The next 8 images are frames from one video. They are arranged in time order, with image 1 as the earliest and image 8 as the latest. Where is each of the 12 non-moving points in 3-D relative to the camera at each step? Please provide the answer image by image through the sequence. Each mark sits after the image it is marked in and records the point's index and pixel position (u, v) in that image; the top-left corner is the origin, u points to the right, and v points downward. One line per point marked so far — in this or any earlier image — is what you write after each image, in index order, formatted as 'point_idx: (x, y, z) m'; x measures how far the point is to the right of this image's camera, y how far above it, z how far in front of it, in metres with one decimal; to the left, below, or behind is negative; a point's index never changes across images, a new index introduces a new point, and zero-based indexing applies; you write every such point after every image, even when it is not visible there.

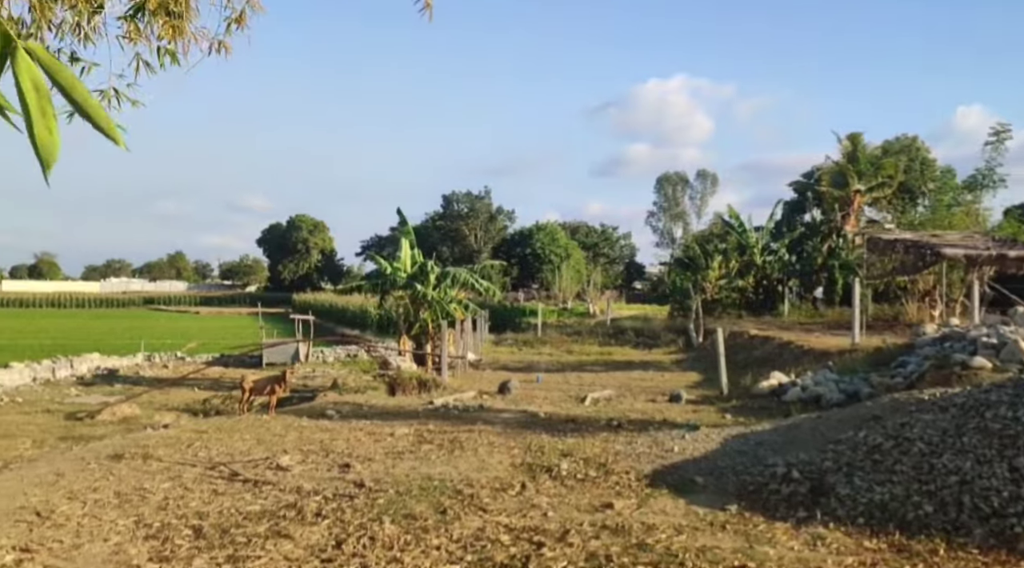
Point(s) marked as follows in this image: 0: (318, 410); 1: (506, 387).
0: (-2.8, -1.8, +13.2) m
1: (-0.1, -1.6, +13.8) m
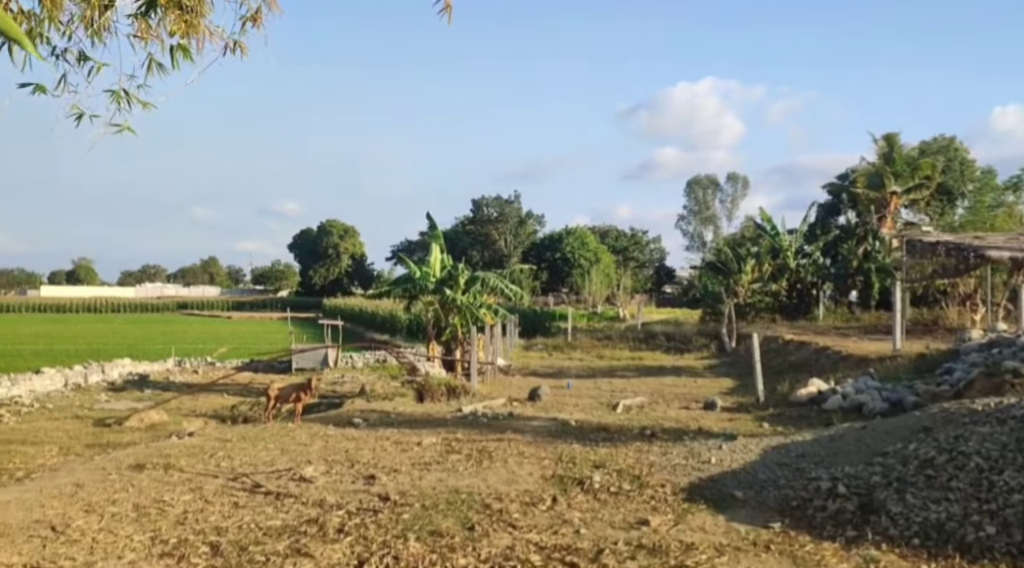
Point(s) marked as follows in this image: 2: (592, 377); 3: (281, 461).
0: (-2.4, -1.9, +13.0) m
1: (+0.4, -1.6, +13.5) m
2: (+1.6, -1.8, +17.7) m
3: (-2.3, -1.8, +9.3) m
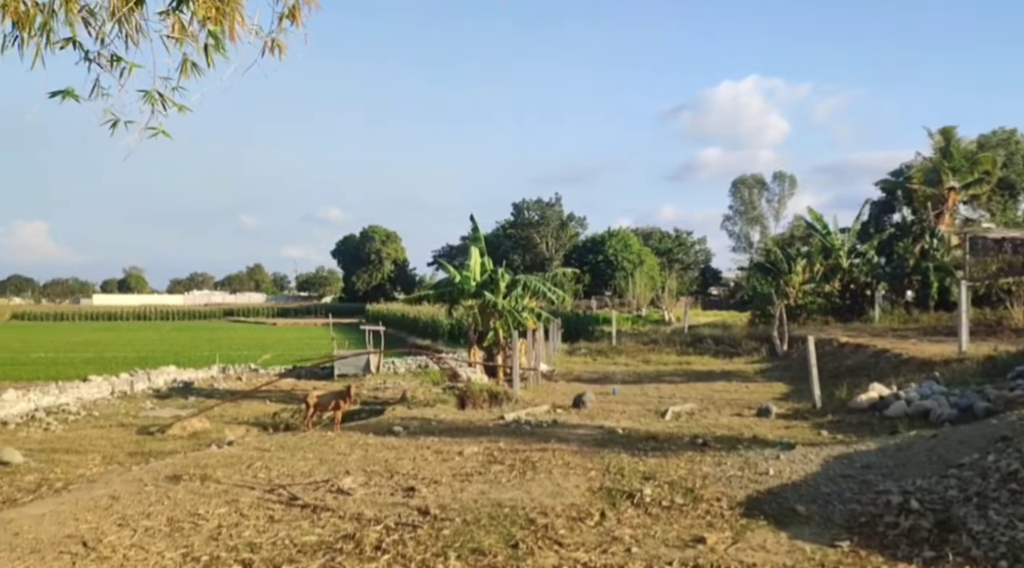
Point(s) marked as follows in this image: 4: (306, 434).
0: (-1.8, -2.0, +12.7) m
1: (+1.0, -1.7, +13.1) m
2: (+2.4, -1.9, +17.2) m
3: (-1.9, -1.8, +9.0) m
4: (-2.7, -1.9, +11.9) m
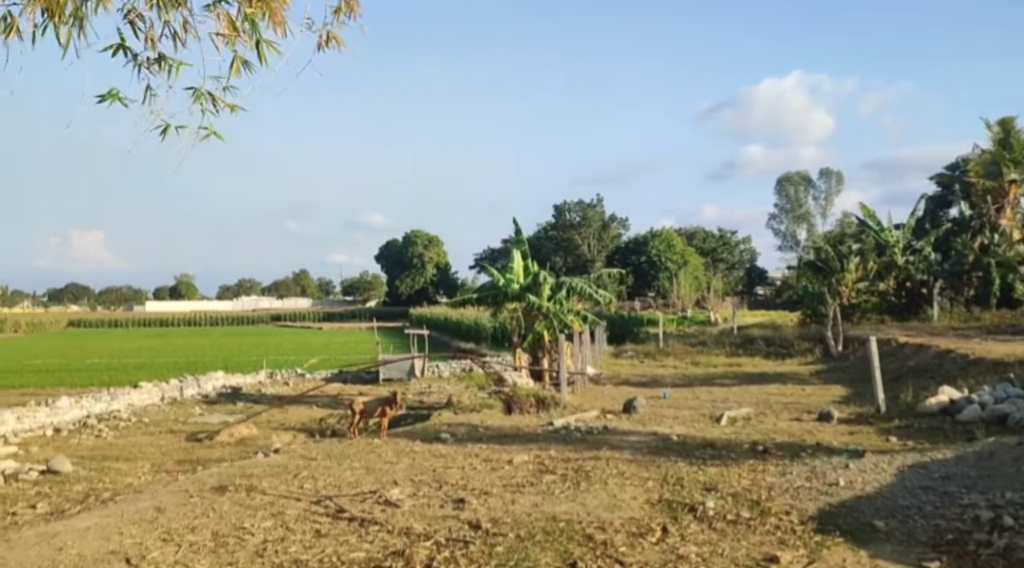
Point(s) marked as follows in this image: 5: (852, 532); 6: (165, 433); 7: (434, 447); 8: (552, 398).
0: (-1.1, -2.0, +12.5) m
1: (+1.7, -1.7, +12.7) m
2: (+3.3, -1.9, +16.8) m
3: (-1.4, -1.9, +8.8) m
4: (-2.0, -2.0, +11.7) m
5: (+2.1, -1.5, +5.7) m
6: (-7.3, -3.1, +19.1) m
7: (-0.9, -1.9, +10.9) m
8: (+0.7, -1.9, +15.2) m
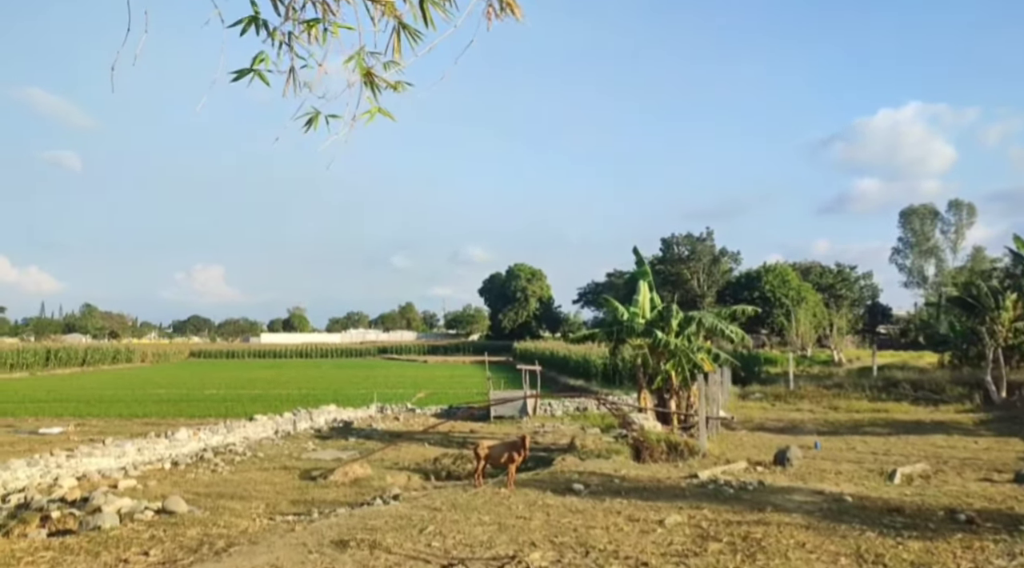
0: (+0.6, -2.5, +11.5) m
1: (+3.4, -2.2, +11.4) m
2: (+5.4, -2.5, +15.2) m
3: (-0.1, -2.2, +7.8) m
4: (-0.4, -2.4, +10.8) m
5: (+3.0, -1.7, +4.4) m
6: (-4.8, -3.8, +18.7) m
7: (+0.6, -2.3, +9.9) m
8: (+2.7, -2.5, +14.0) m
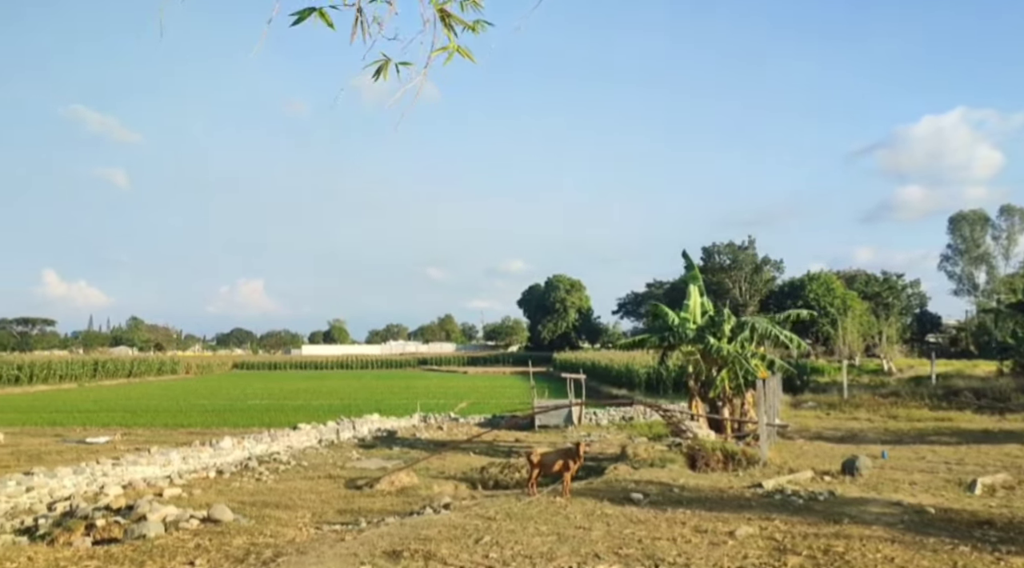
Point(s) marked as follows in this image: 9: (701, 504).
0: (+1.3, -2.5, +11.0) m
1: (+4.0, -2.2, +10.8) m
2: (+6.2, -2.5, +14.6) m
3: (+0.4, -2.2, +7.4) m
4: (+0.2, -2.4, +10.4) m
5: (+3.4, -1.7, +3.8) m
6: (-3.8, -3.9, +18.5) m
7: (+1.2, -2.3, +9.4) m
8: (+3.4, -2.5, +13.5) m
9: (+2.0, -2.3, +9.5) m
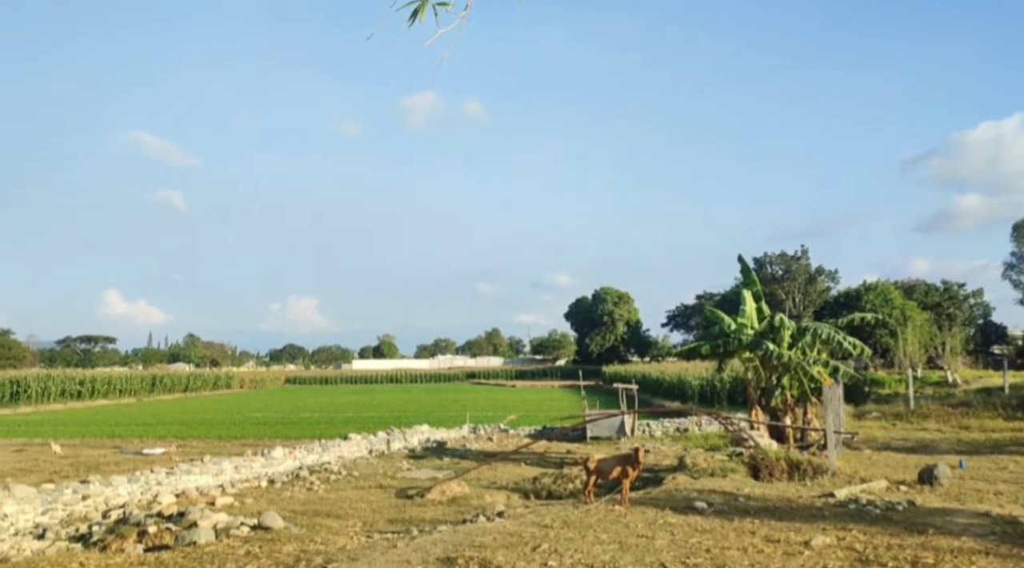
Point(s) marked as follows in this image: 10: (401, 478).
0: (+1.9, -2.5, +10.5) m
1: (+4.7, -2.1, +10.2) m
2: (+7.1, -2.5, +13.8) m
3: (+0.9, -2.1, +7.0) m
4: (+0.8, -2.4, +9.9) m
5: (+3.7, -1.5, +3.3) m
6: (-2.8, -4.1, +18.2) m
7: (+1.8, -2.3, +9.0) m
8: (+4.2, -2.5, +12.9) m
9: (+2.5, -2.3, +9.0) m
10: (-2.4, -4.2, +19.9) m
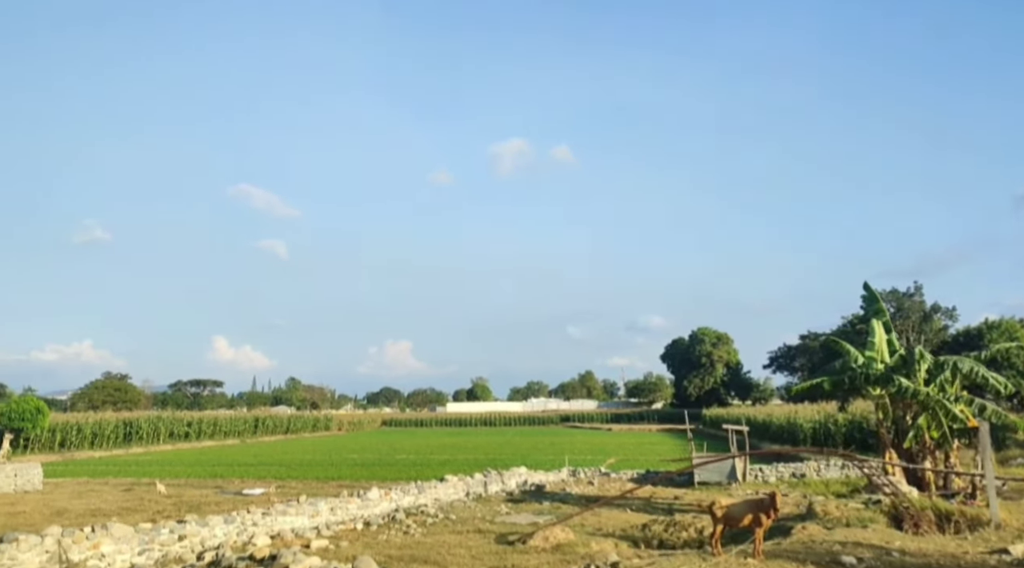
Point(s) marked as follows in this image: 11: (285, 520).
0: (+3.1, -2.7, +9.3) m
1: (+5.8, -2.3, +8.6) m
2: (+8.6, -2.9, +12.0) m
3: (+1.7, -2.2, +5.8) m
4: (+2.0, -2.7, +8.8) m
5: (+4.1, -1.4, +1.9) m
6: (-0.7, -4.7, +17.3) m
7: (+2.8, -2.5, +7.7) m
8: (+5.6, -2.8, +11.3) m
9: (+3.6, -2.4, +7.7) m
10: (-0.2, -4.9, +18.9) m
11: (-4.5, -4.7, +18.1) m
